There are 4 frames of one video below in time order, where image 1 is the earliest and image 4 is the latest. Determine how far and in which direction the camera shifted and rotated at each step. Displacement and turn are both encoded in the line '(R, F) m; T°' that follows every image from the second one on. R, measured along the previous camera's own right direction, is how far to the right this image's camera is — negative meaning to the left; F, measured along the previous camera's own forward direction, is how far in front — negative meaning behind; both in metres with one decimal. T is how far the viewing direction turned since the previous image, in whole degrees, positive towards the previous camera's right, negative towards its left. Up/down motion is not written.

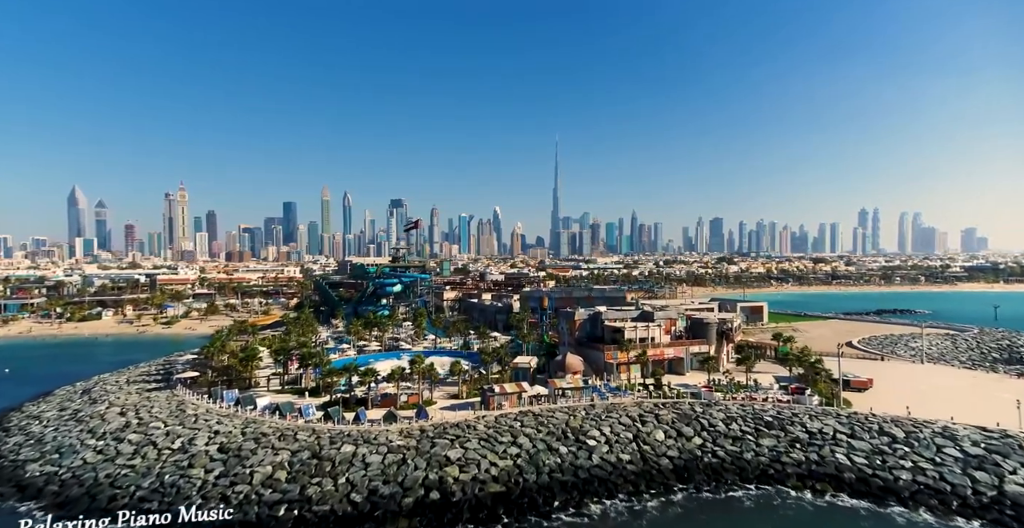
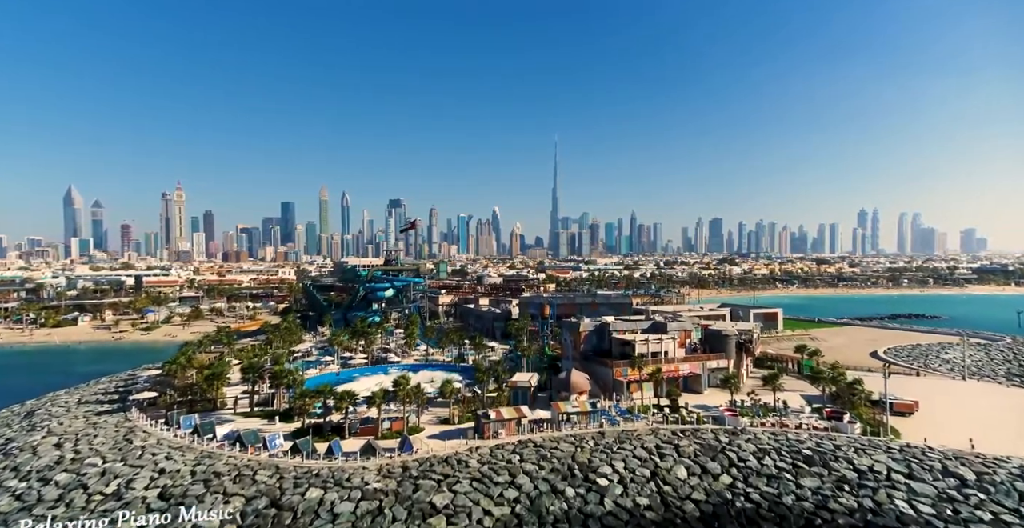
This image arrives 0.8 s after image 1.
(+0.1, +4.5) m; 0°
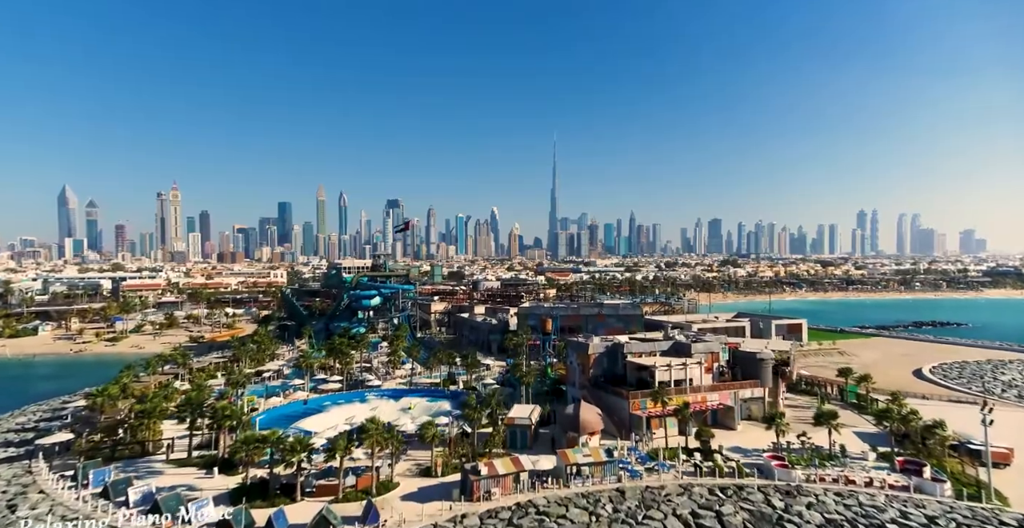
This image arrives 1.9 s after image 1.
(+0.1, +6.6) m; 0°
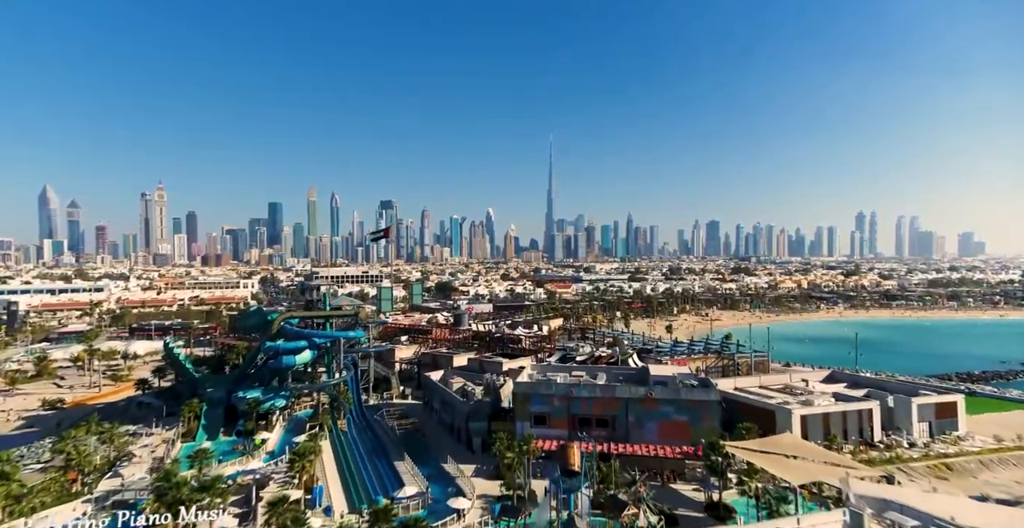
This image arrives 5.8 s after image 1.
(+0.2, +23.7) m; 0°
